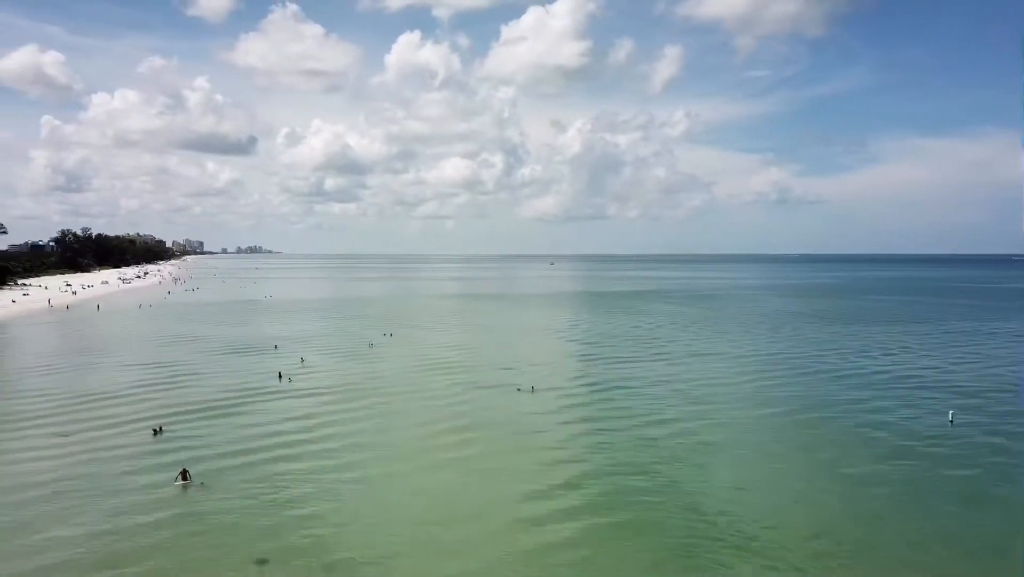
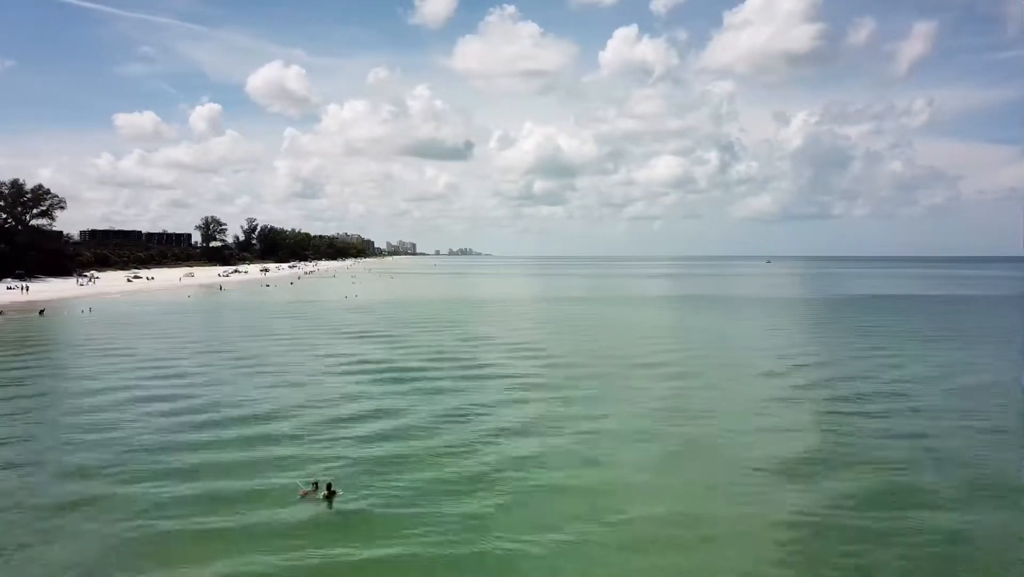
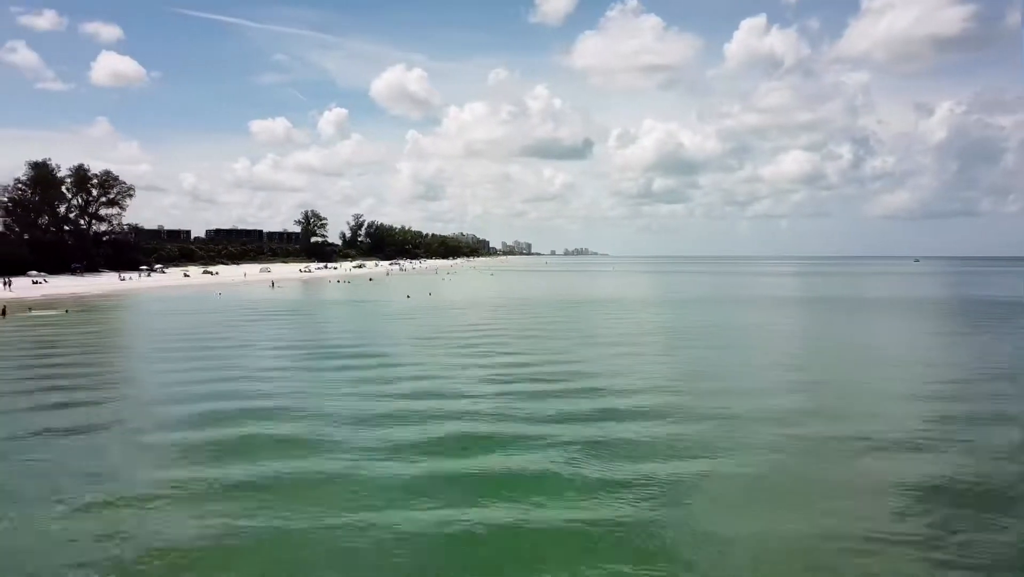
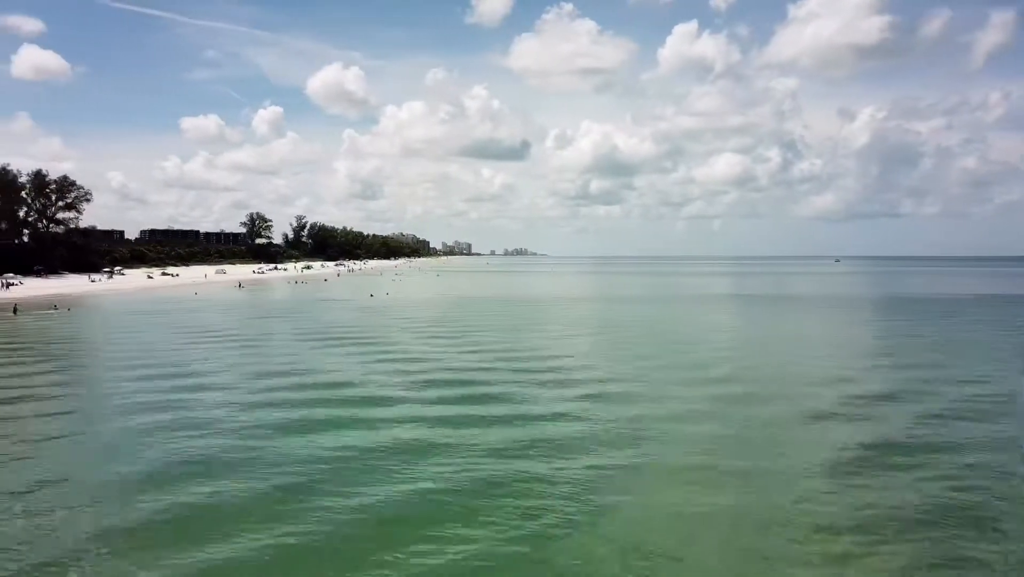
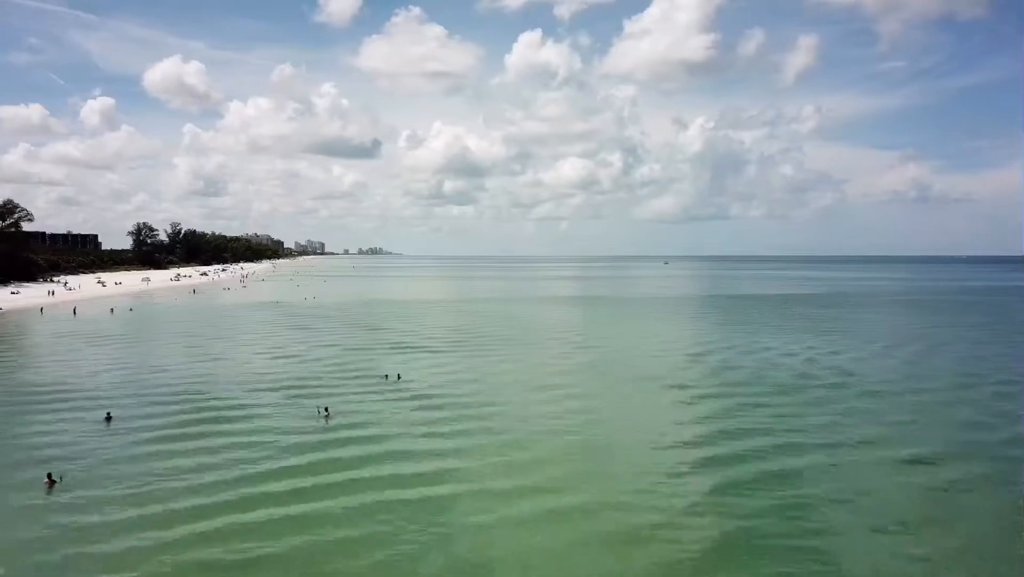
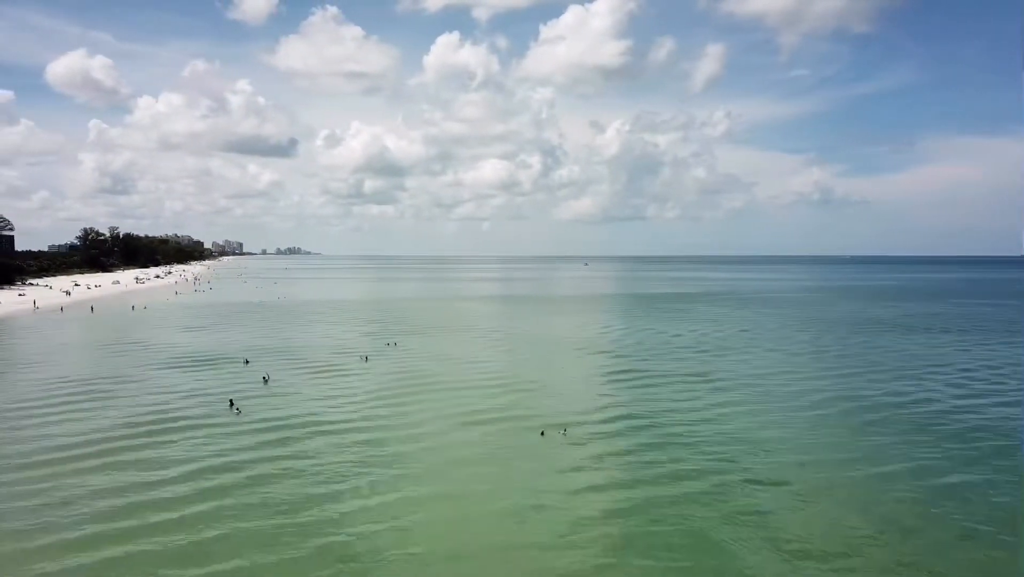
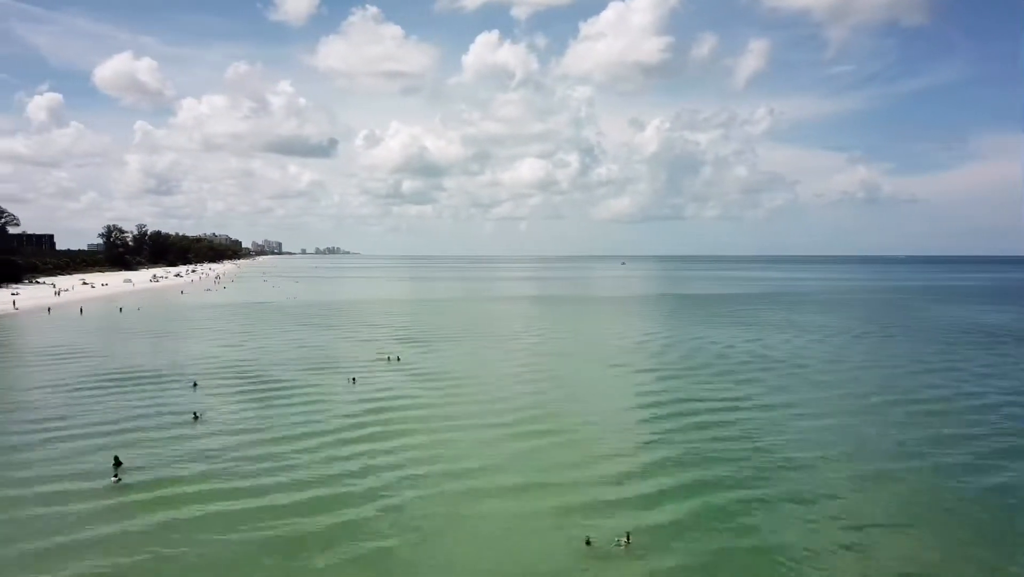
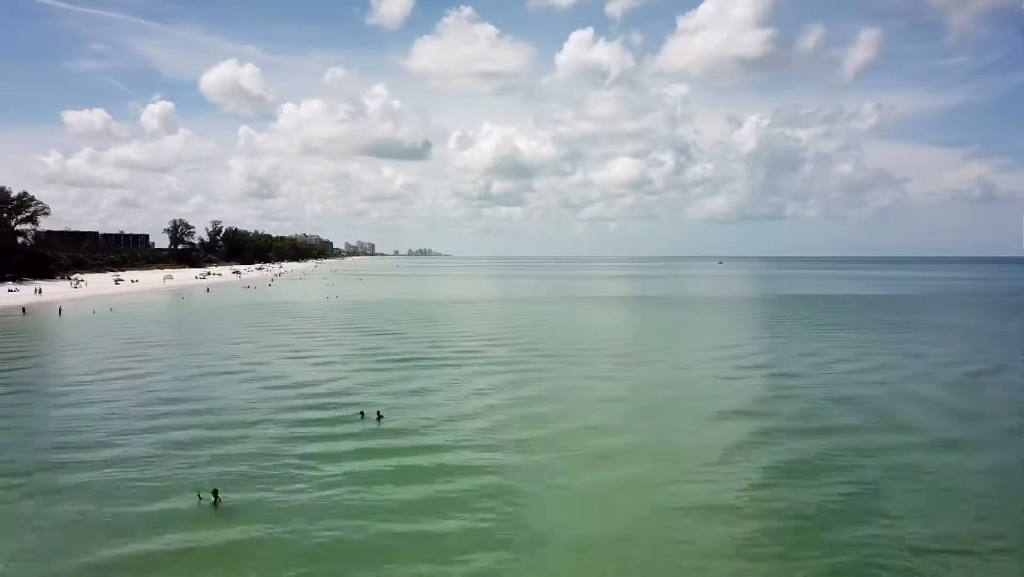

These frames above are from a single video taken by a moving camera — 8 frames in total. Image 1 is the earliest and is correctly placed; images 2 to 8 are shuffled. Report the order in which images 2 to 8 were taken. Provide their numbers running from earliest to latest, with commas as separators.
6, 7, 5, 8, 2, 4, 3
